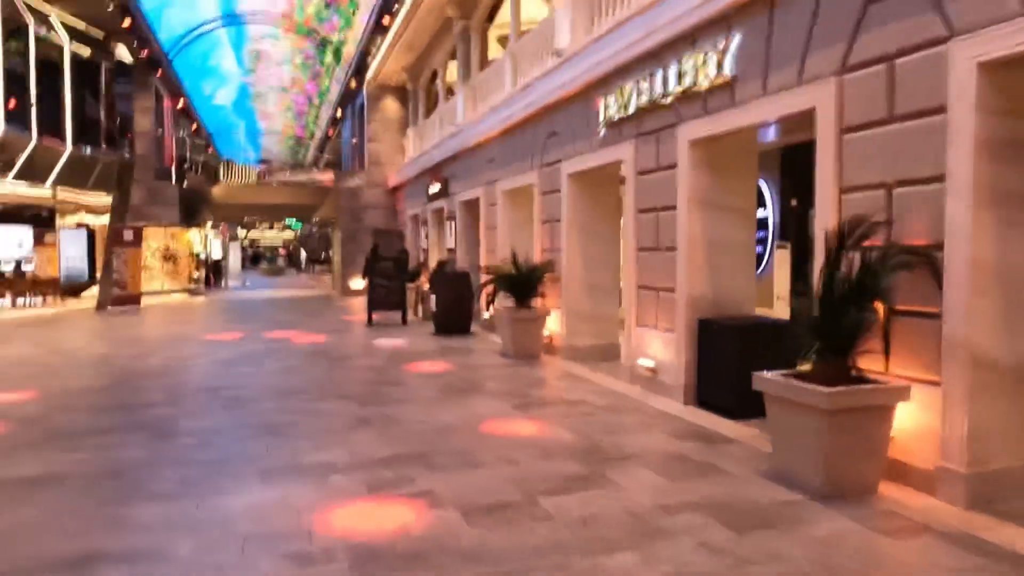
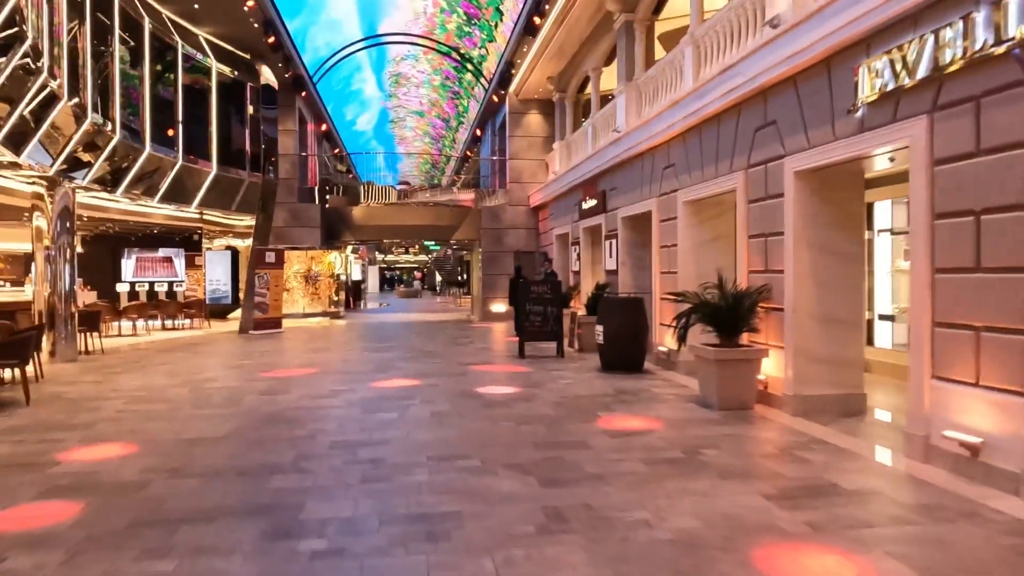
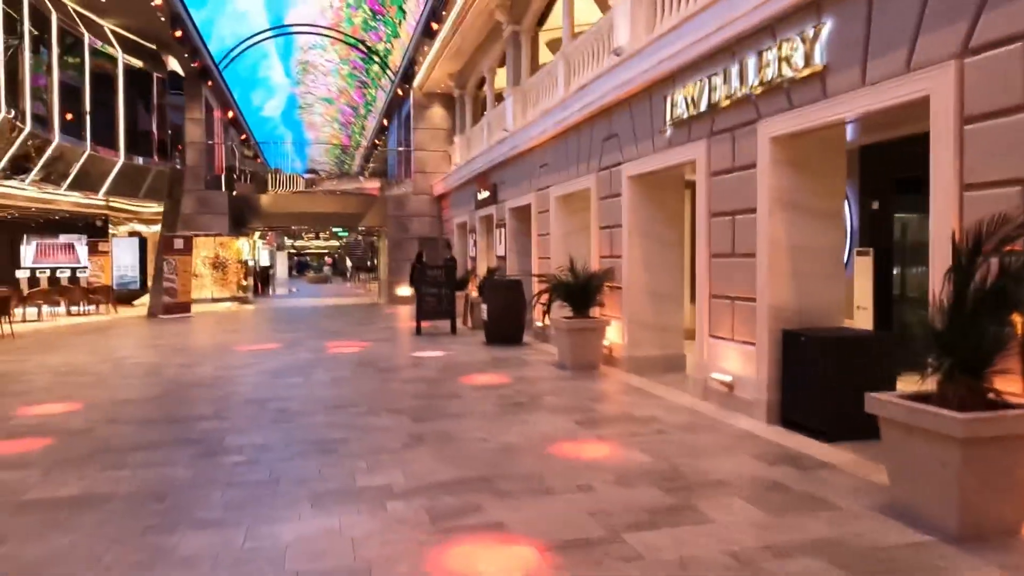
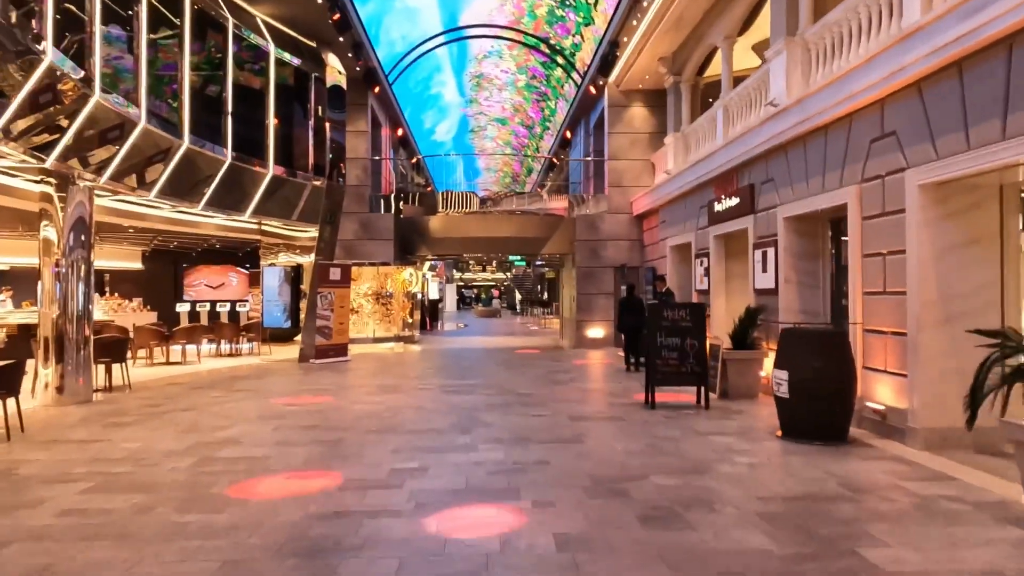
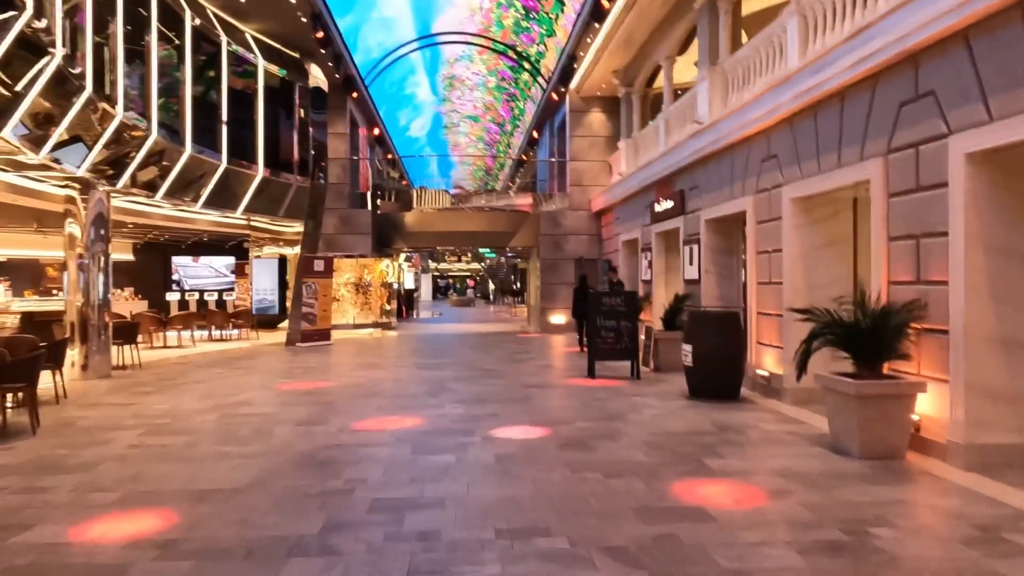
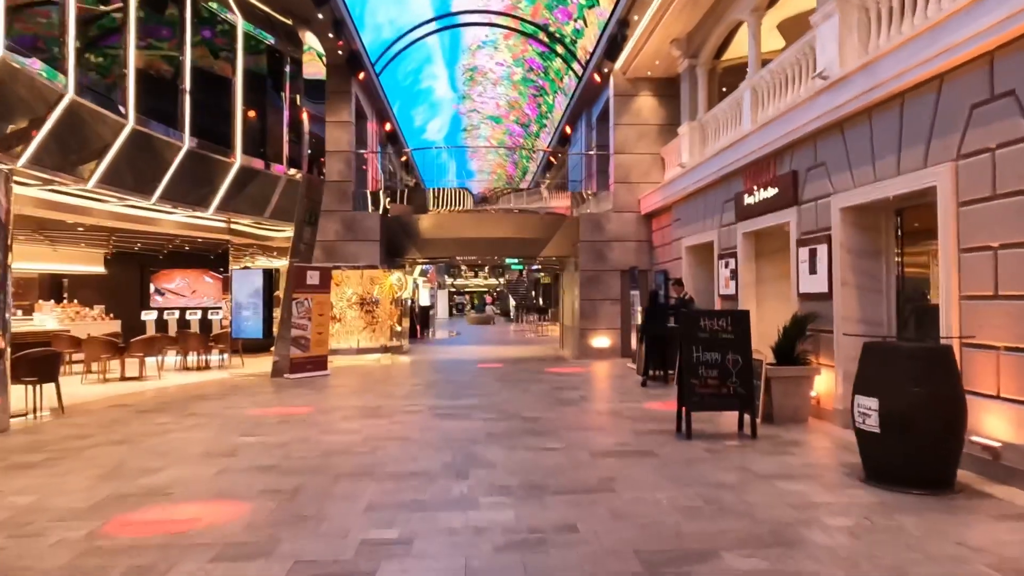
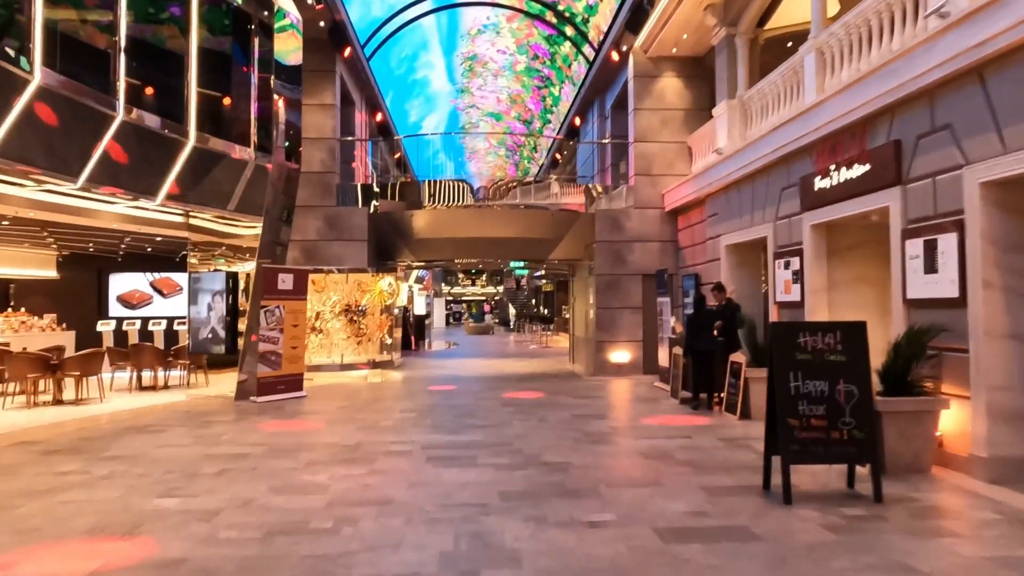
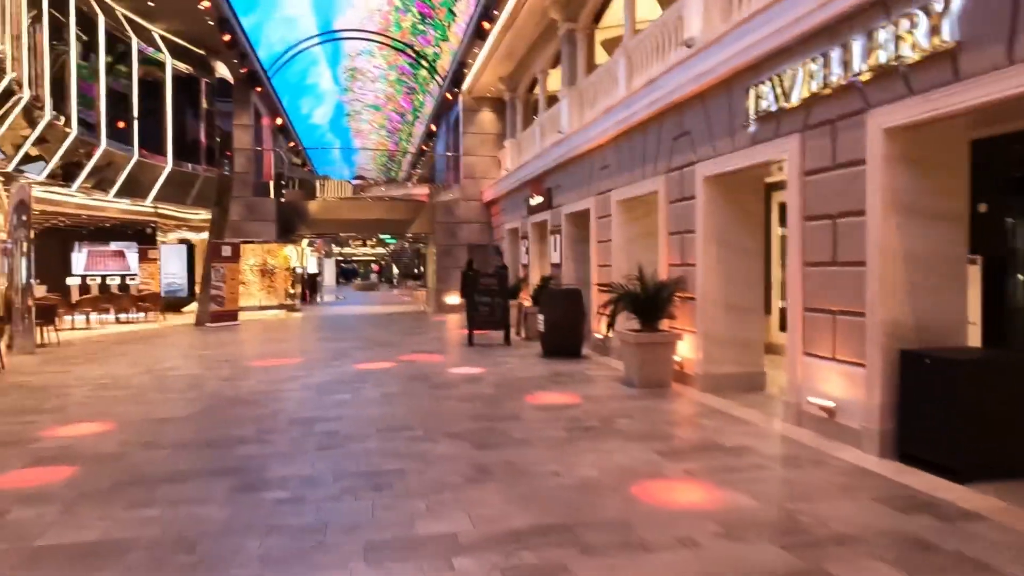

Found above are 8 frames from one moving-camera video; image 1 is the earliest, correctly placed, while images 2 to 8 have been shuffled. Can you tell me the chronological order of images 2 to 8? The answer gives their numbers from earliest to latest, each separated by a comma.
3, 8, 2, 5, 4, 6, 7
